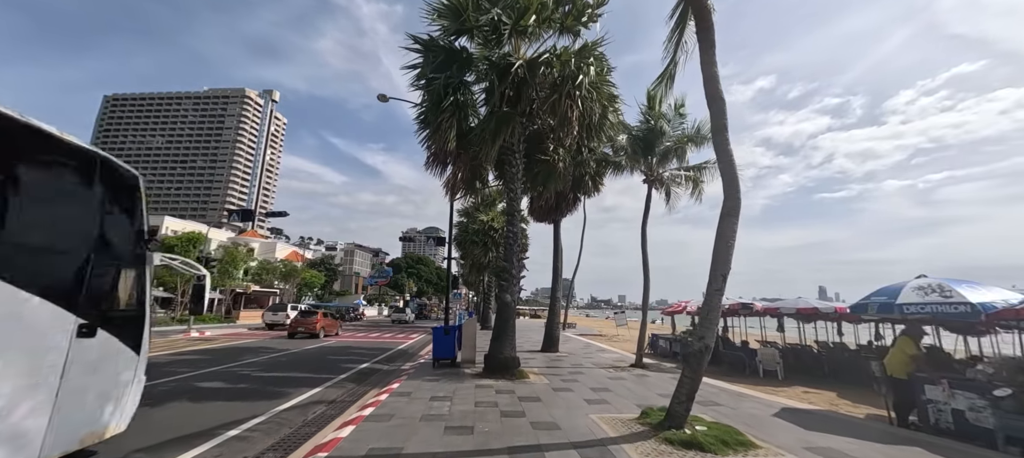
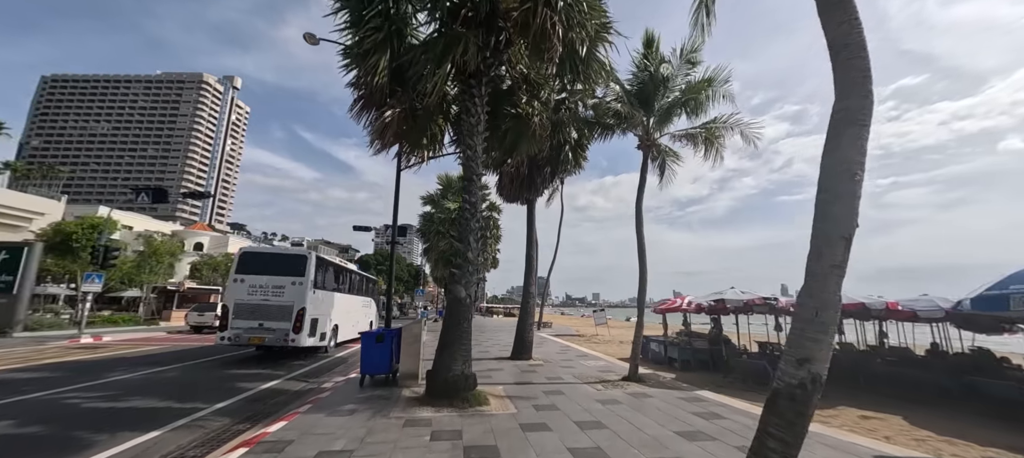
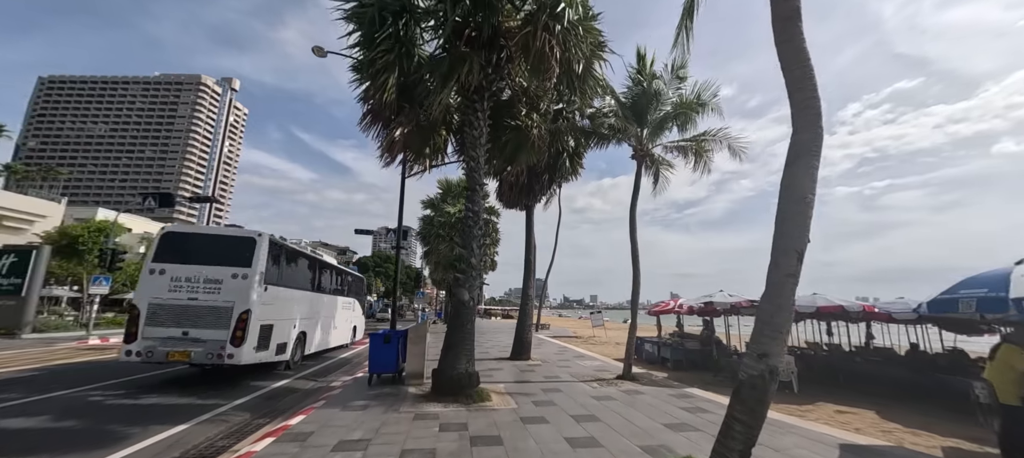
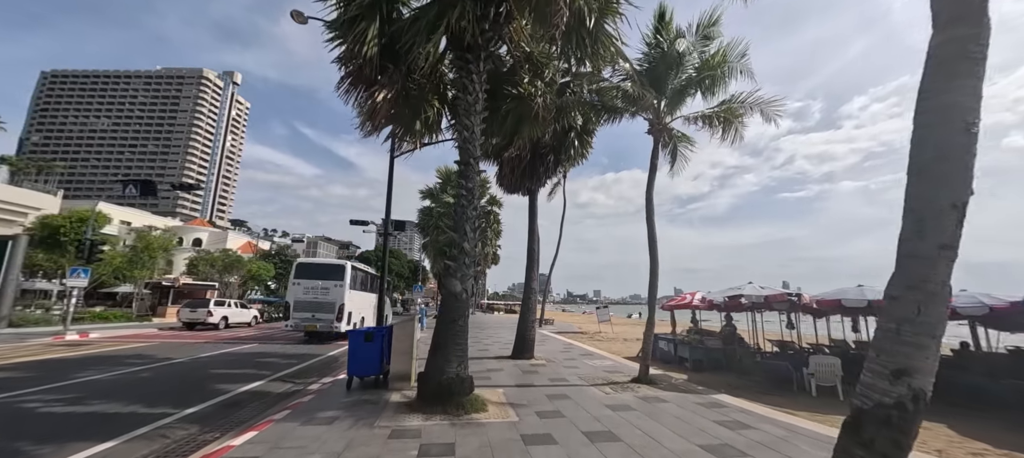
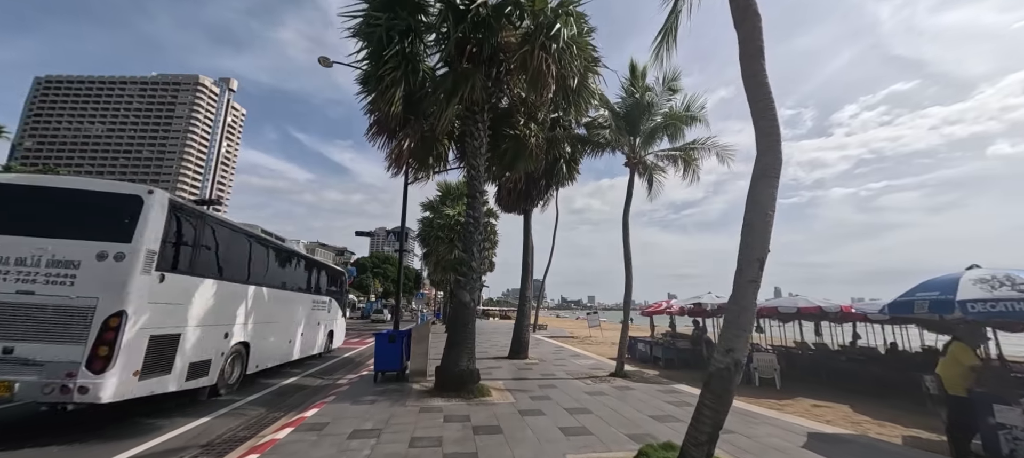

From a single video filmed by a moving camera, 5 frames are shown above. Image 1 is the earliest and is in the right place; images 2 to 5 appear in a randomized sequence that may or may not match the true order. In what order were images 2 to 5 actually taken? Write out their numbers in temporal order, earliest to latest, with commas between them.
5, 3, 2, 4
